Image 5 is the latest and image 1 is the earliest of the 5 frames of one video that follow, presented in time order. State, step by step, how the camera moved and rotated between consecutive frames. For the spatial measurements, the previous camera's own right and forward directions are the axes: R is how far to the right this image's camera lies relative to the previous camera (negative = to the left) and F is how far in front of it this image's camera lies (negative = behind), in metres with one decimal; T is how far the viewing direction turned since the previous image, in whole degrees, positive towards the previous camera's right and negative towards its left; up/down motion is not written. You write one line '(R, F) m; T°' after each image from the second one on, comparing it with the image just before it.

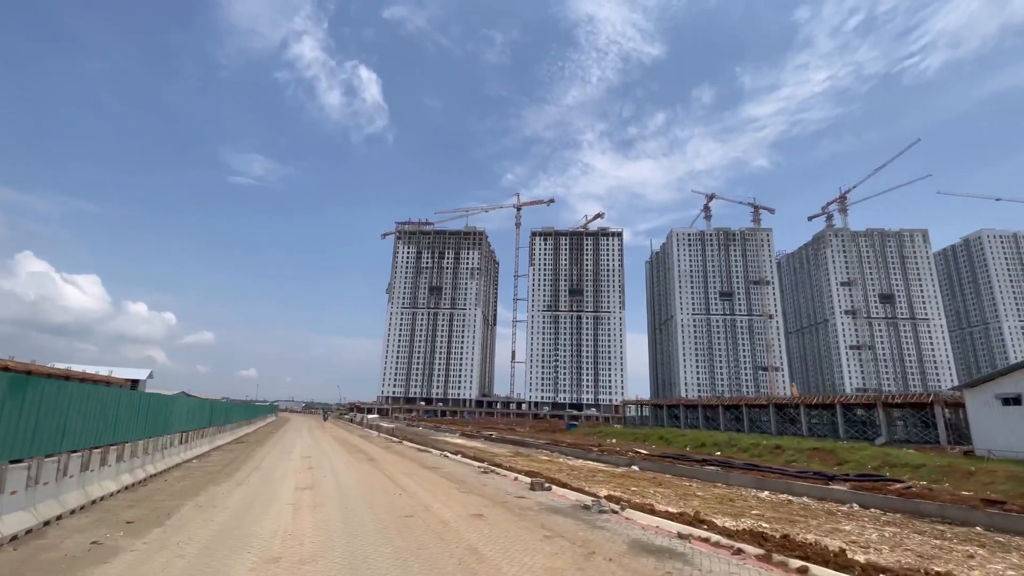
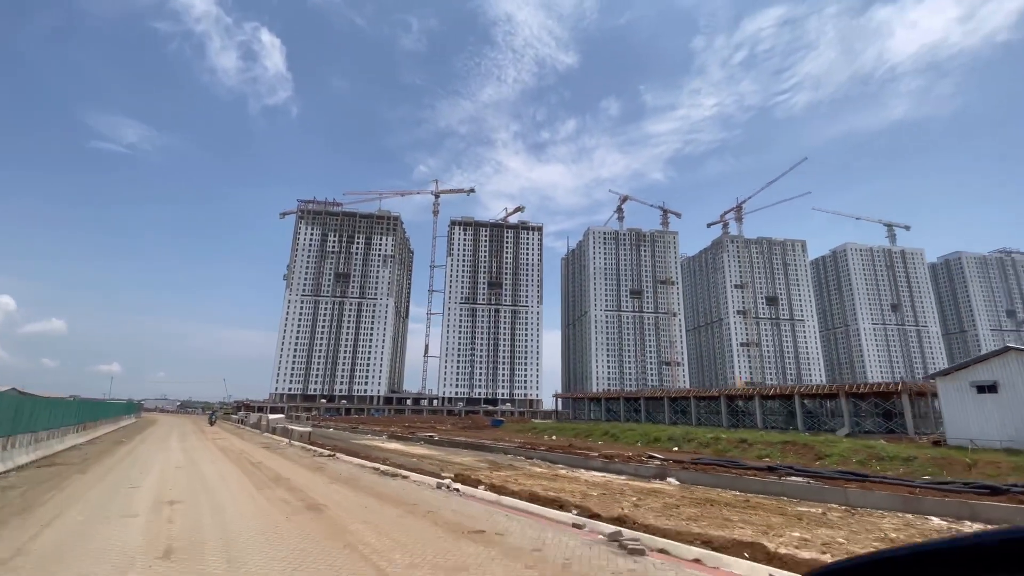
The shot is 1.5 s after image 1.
(-2.2, +5.8) m; +10°
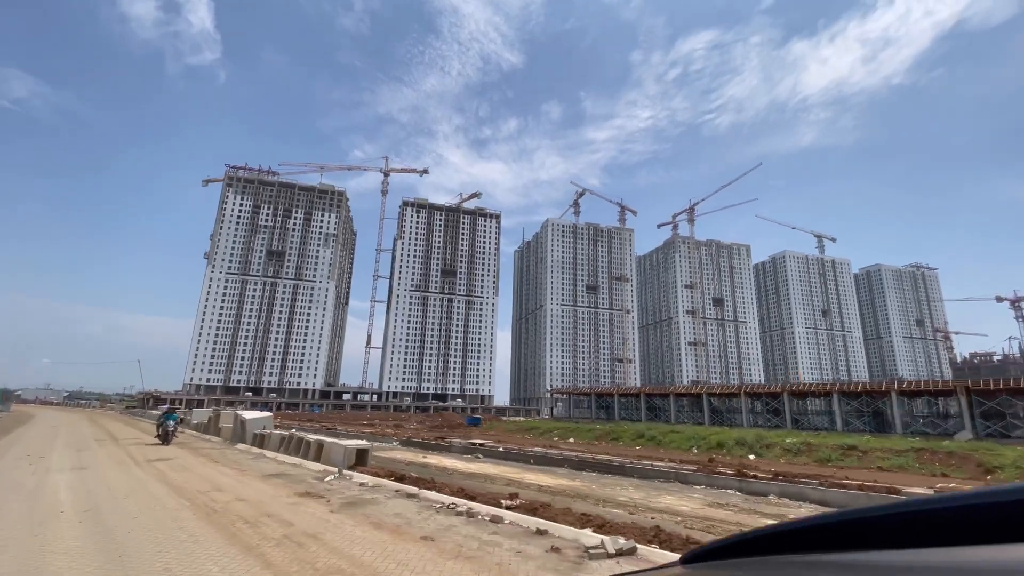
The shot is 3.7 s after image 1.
(-5.8, +8.8) m; +8°
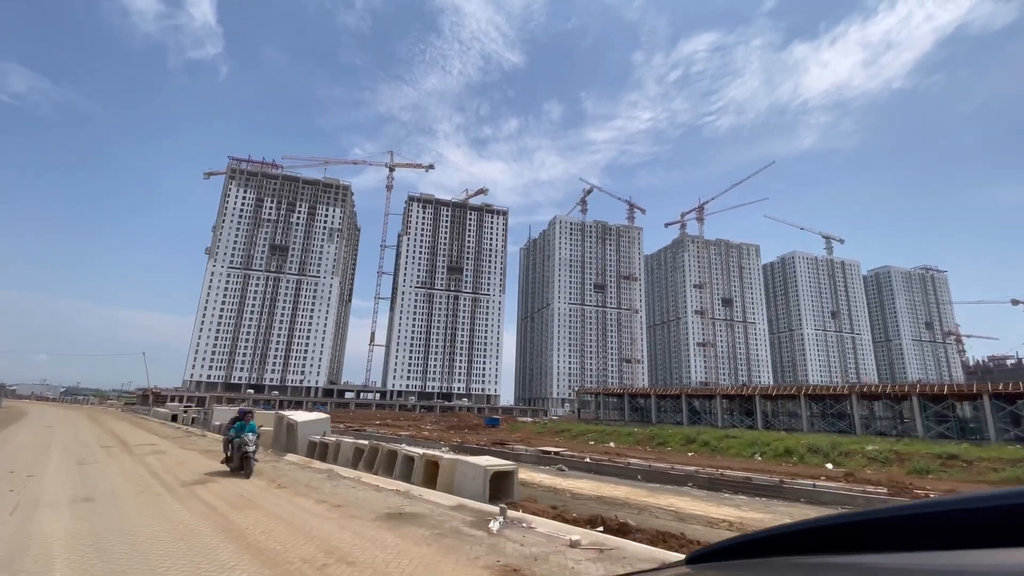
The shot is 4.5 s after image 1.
(-2.6, +2.9) m; 0°
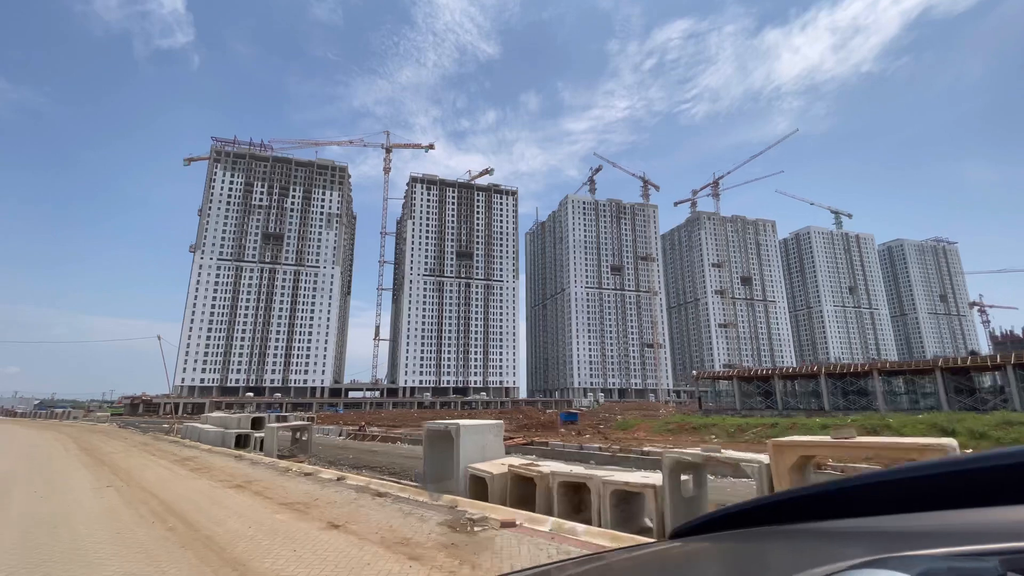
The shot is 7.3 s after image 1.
(-8.6, +10.0) m; +2°
